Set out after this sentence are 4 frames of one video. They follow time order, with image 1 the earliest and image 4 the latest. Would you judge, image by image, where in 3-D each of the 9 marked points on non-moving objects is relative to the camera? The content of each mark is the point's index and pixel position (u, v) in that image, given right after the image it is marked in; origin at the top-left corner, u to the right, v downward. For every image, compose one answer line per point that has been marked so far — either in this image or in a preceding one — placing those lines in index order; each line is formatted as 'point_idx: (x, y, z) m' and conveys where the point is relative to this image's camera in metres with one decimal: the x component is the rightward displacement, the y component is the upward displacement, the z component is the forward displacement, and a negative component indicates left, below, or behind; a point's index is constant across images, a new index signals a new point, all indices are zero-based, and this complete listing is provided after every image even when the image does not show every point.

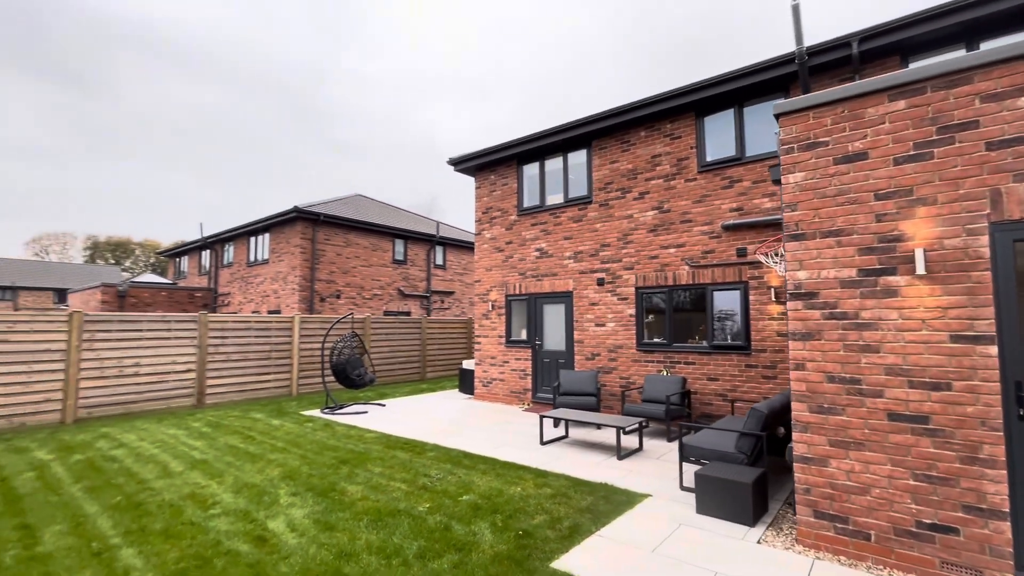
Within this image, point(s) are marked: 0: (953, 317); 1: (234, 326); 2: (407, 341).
0: (+2.8, -0.2, +3.0) m
1: (-5.6, -0.8, +9.7) m
2: (-2.9, -1.4, +13.1) m
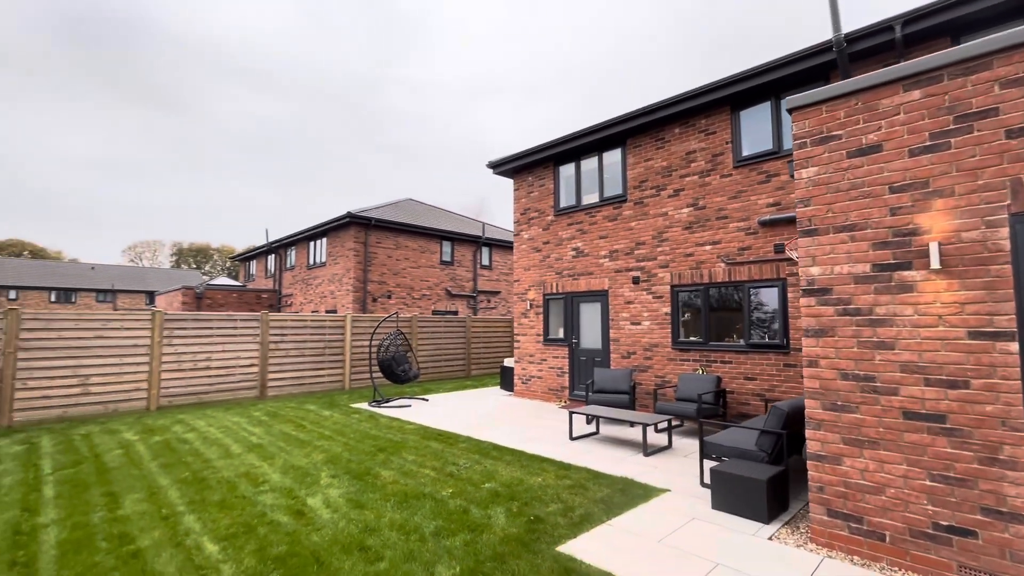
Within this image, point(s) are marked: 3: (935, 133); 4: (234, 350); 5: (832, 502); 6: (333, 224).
0: (+2.8, -0.1, +2.9) m
1: (-4.8, -0.8, +10.4) m
2: (-1.7, -1.4, +13.5) m
3: (+2.7, +1.0, +3.0) m
4: (-5.7, -1.2, +9.6) m
5: (+2.2, -1.5, +3.3) m
6: (-6.0, +2.1, +15.9) m
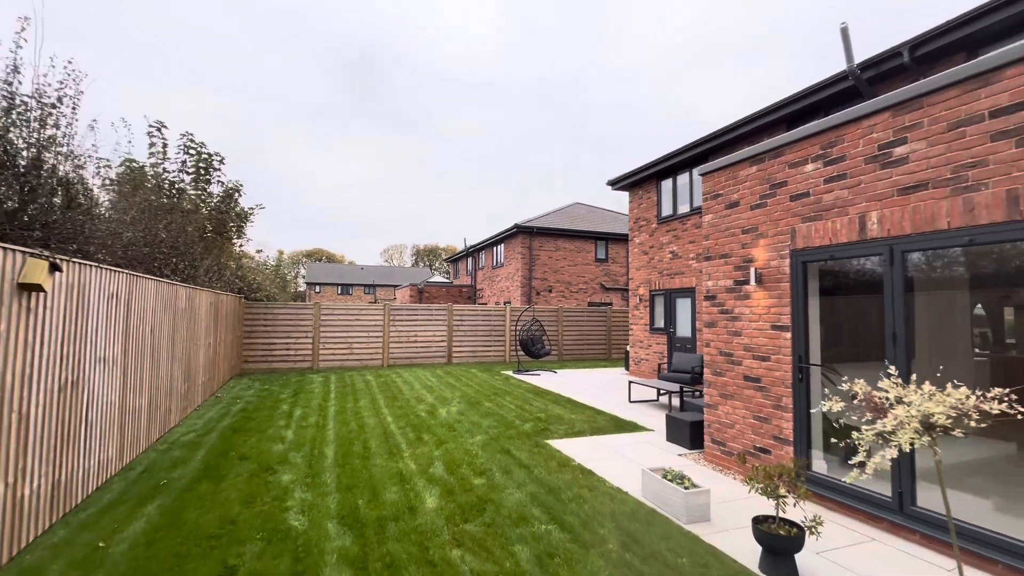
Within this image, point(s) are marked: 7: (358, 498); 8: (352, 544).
0: (+2.5, -0.2, +4.5) m
1: (-1.3, -0.8, +14.5) m
2: (+2.8, -1.3, +16.1) m
3: (+2.4, +0.9, +4.7) m
4: (-2.4, -1.2, +14.1) m
5: (+2.2, -1.6, +5.1) m
6: (-0.2, +2.3, +19.9) m
7: (-1.3, -1.7, +4.0) m
8: (-1.1, -1.7, +3.2) m
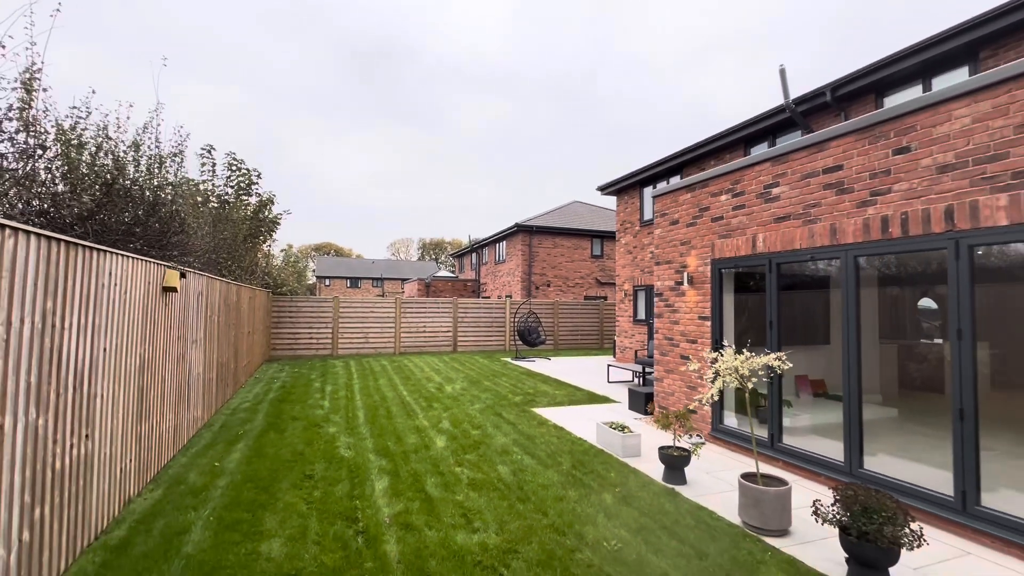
0: (+2.3, -0.2, +5.9) m
1: (-1.4, -0.6, +16.0) m
2: (+2.8, -1.1, +17.5) m
3: (+2.3, +0.9, +6.0) m
4: (-2.5, -1.1, +15.6) m
5: (+2.0, -1.6, +6.6) m
6: (-0.2, +2.5, +21.3) m
7: (-1.4, -1.8, +5.5) m
8: (-1.2, -1.7, +4.7) m
